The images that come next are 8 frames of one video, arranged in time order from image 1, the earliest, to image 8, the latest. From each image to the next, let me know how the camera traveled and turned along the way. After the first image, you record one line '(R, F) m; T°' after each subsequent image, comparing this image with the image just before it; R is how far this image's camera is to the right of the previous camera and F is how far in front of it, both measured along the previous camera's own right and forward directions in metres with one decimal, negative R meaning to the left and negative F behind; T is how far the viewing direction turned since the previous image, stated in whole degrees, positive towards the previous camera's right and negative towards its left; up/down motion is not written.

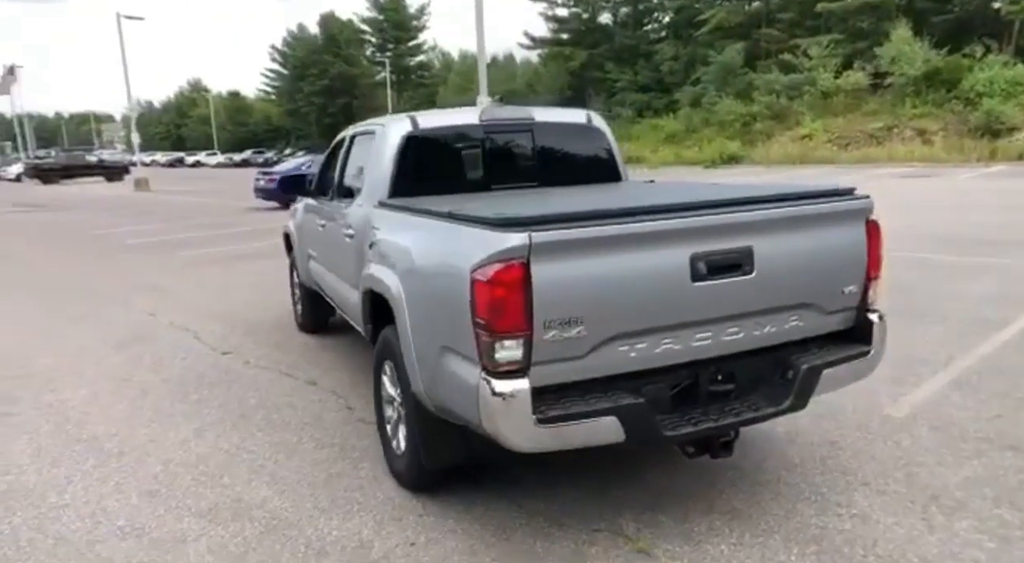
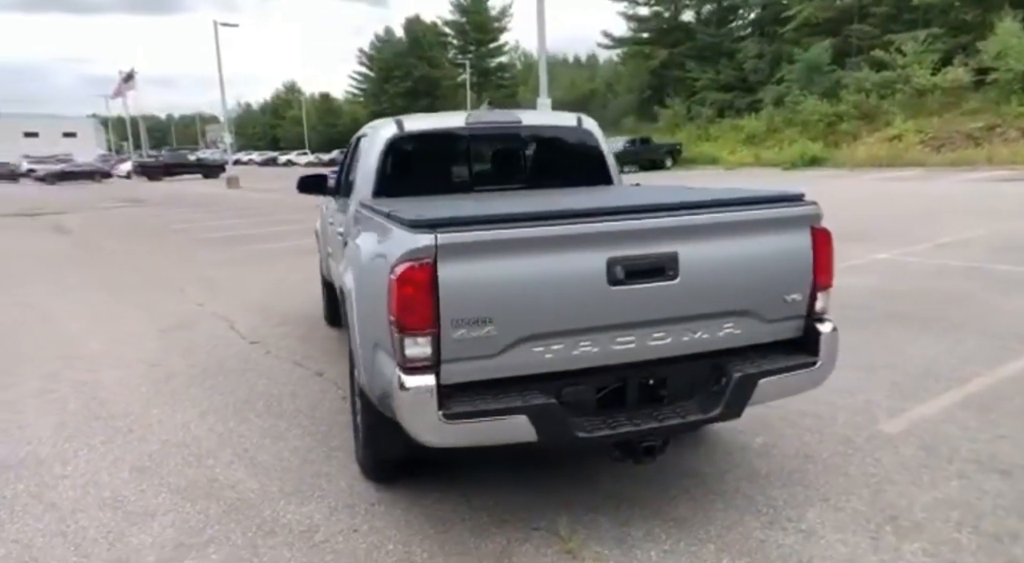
(+0.6, 0.0) m; -6°
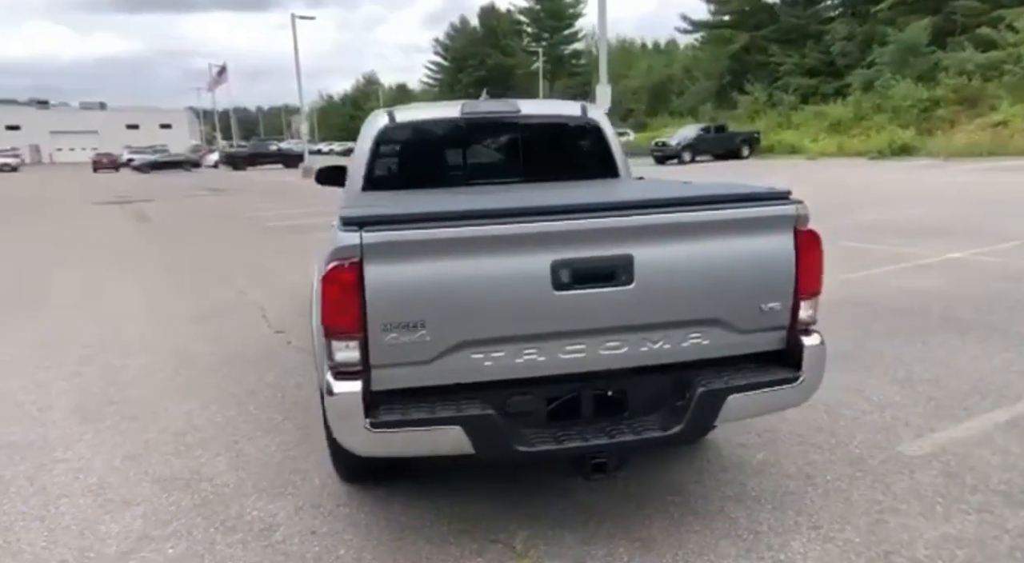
(+0.5, +0.2) m; -6°
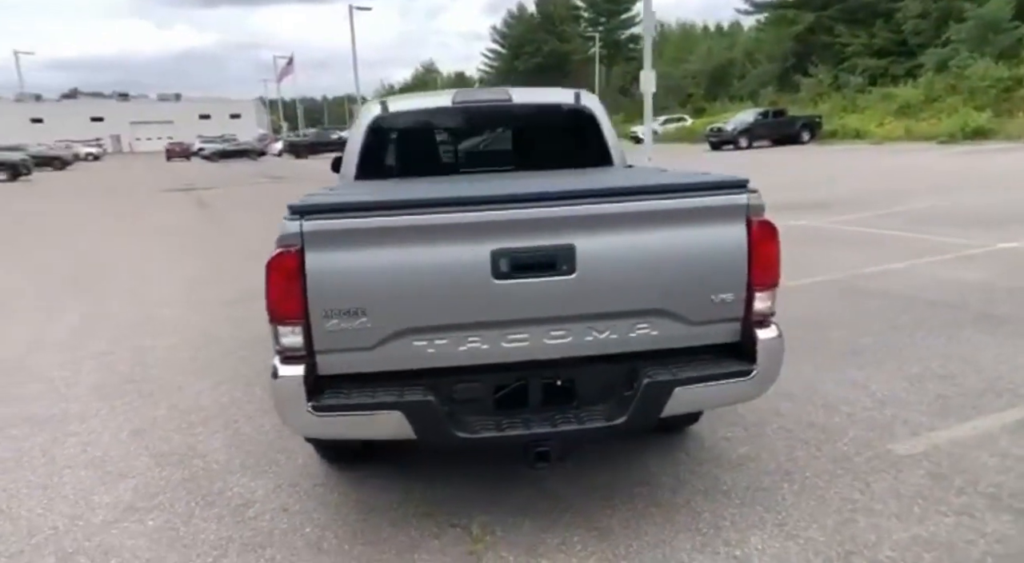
(+0.4, 0.0) m; -5°
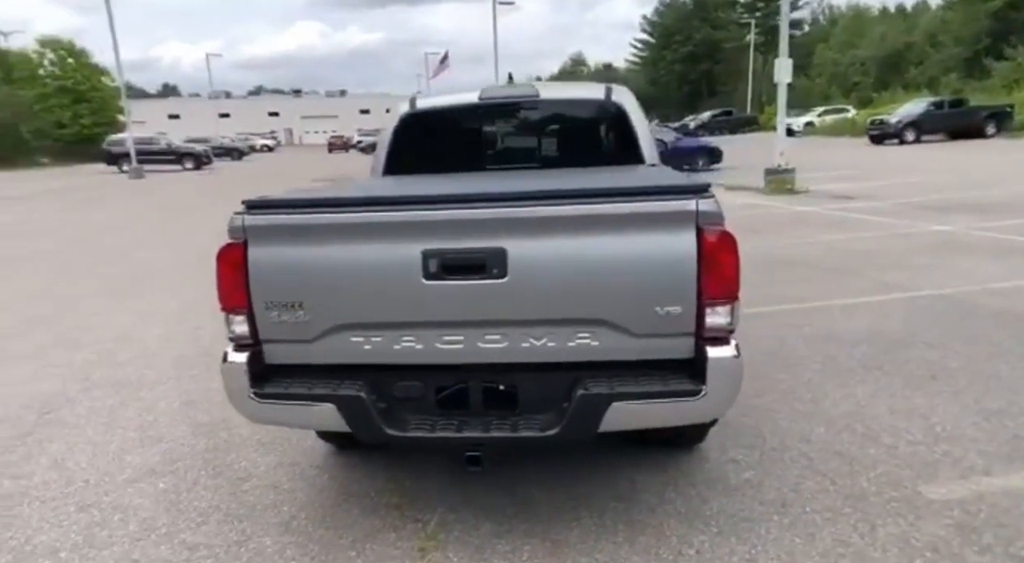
(+0.7, +0.1) m; -12°
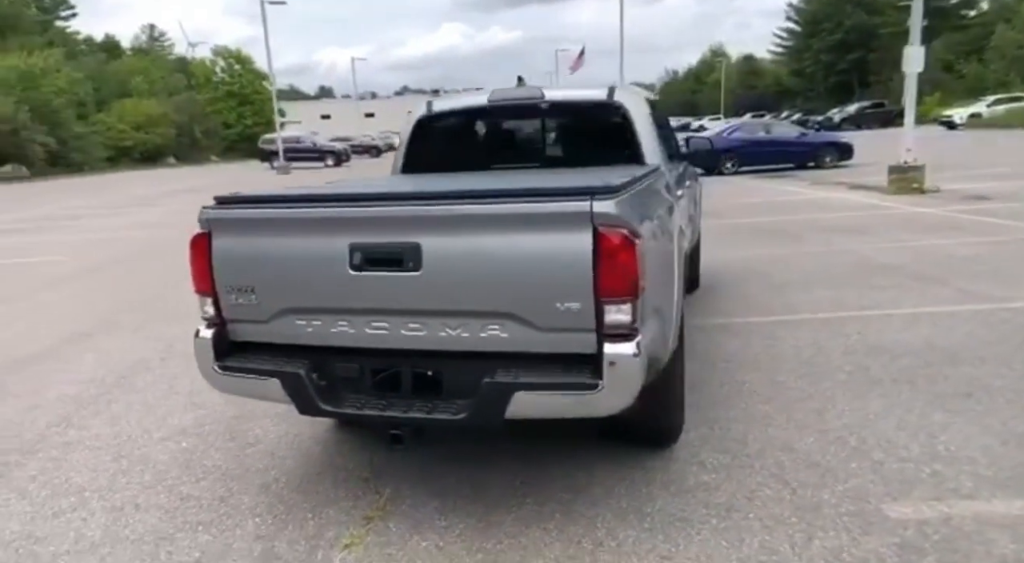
(+0.8, -0.1) m; -11°
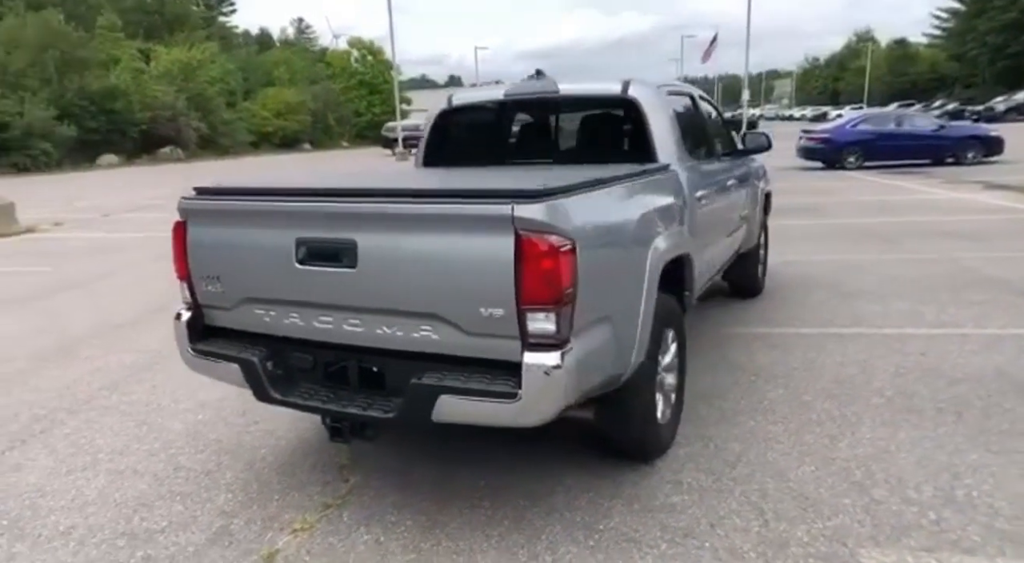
(+0.6, +0.1) m; -10°
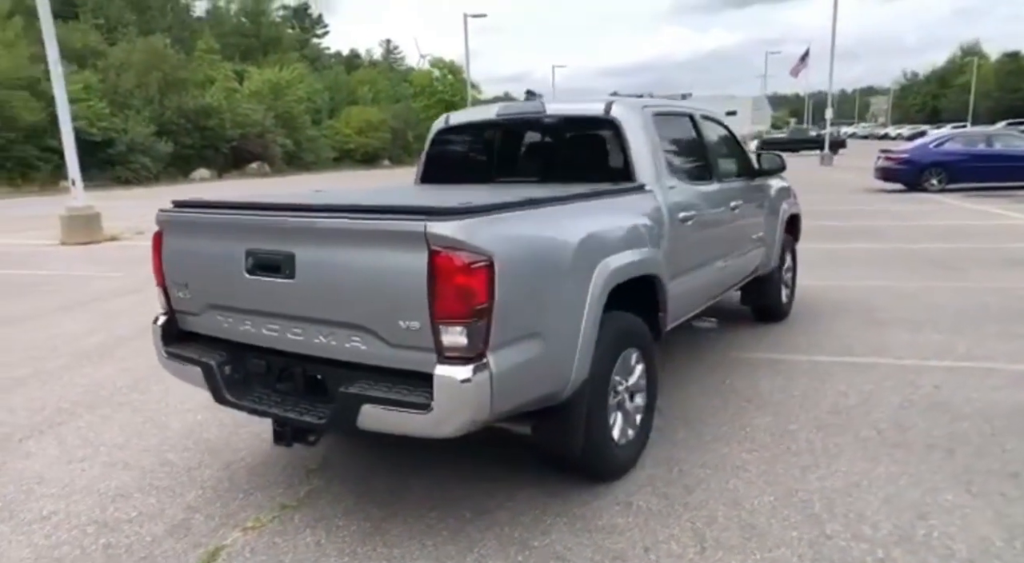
(+0.5, 0.0) m; -6°
